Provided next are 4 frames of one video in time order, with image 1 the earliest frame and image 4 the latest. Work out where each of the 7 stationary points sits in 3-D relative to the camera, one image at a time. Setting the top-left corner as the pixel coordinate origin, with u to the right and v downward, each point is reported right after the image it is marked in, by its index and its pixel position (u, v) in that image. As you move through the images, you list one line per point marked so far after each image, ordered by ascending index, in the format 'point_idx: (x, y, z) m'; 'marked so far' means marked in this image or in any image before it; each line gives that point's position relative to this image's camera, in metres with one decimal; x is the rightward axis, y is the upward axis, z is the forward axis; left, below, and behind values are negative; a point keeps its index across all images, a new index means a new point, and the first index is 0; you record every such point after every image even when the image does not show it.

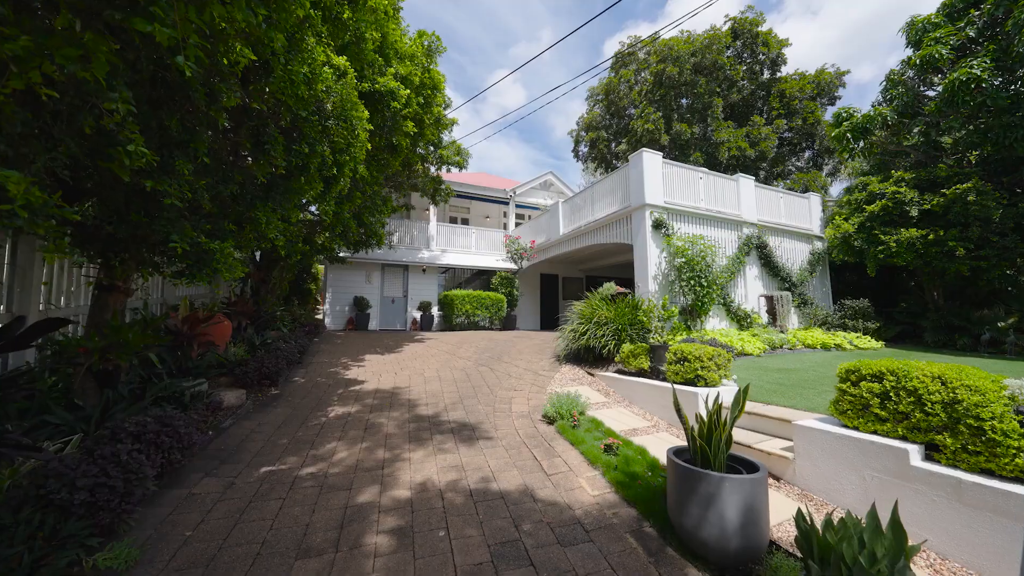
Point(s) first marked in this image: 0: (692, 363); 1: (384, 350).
0: (+2.4, -1.0, +4.5) m
1: (-3.1, -1.5, +8.5) m
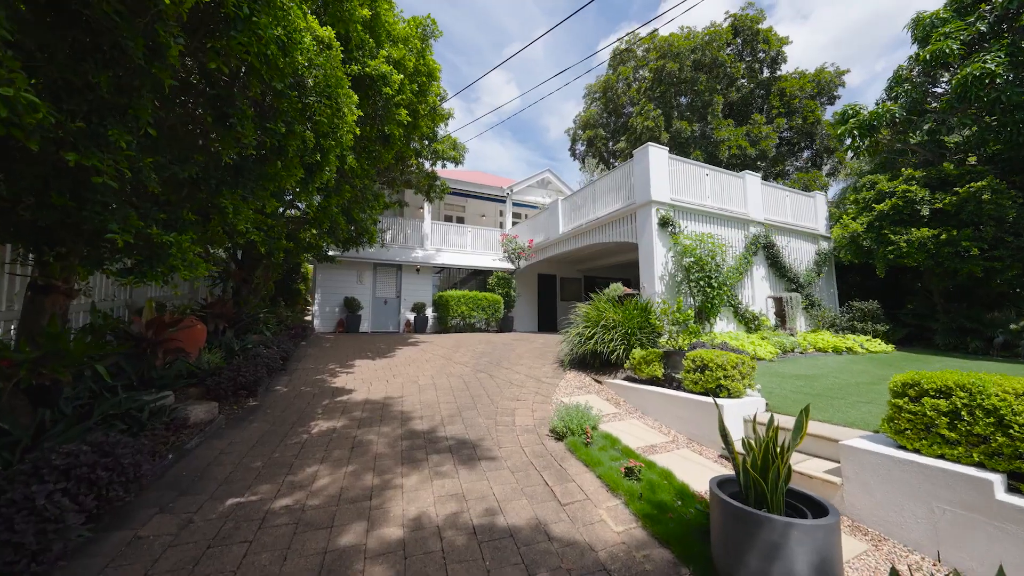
0: (+2.4, -1.0, +4.2) m
1: (-3.1, -1.5, +8.0) m
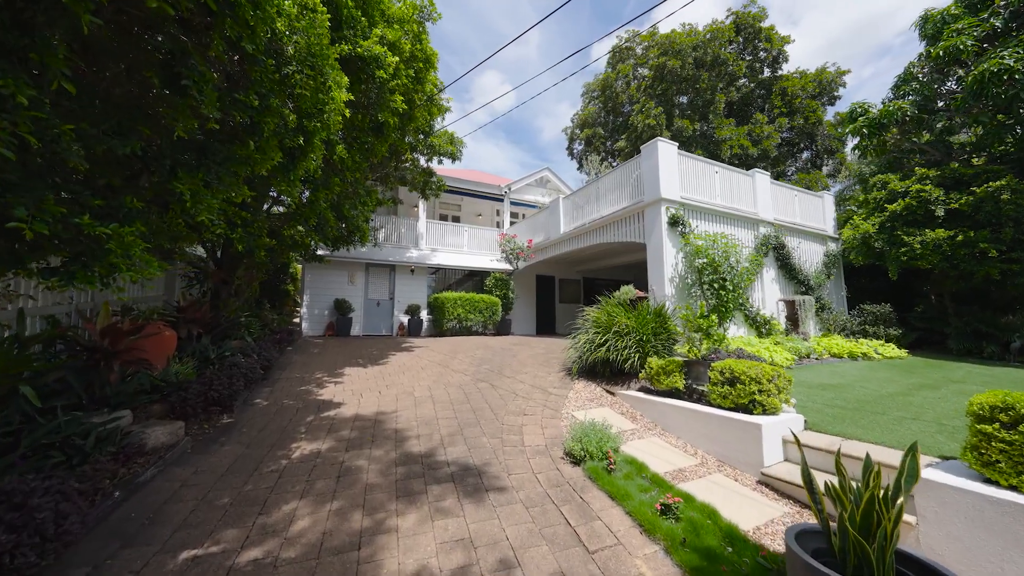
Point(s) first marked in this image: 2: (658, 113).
0: (+2.5, -1.1, +3.7) m
1: (-3.1, -1.6, +7.4) m
2: (+6.3, +7.7, +15.2) m
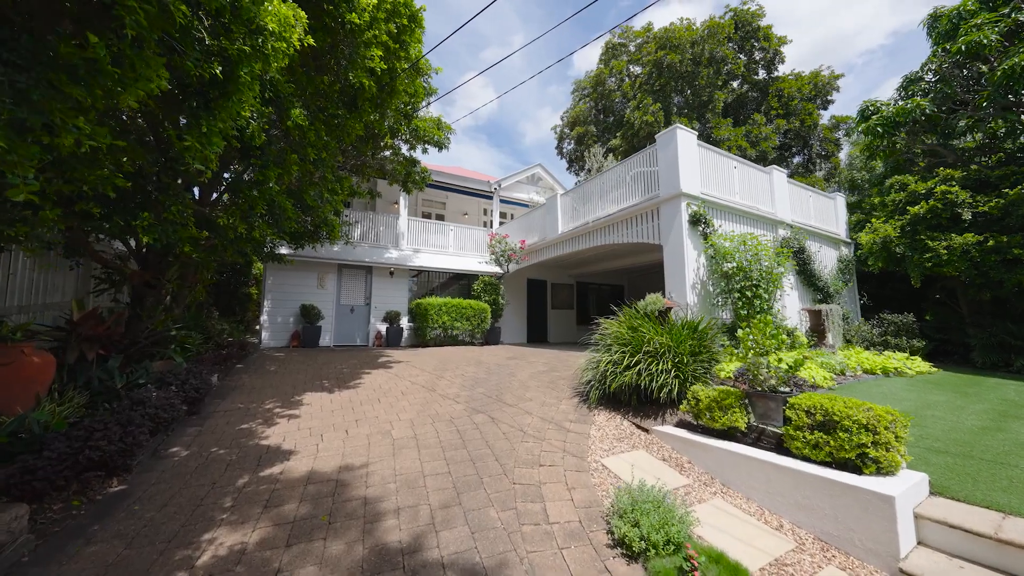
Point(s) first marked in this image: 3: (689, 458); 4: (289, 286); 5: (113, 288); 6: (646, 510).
0: (+2.7, -1.2, +2.7) m
1: (-3.1, -1.7, +6.2) m
2: (+5.9, +7.4, +14.5) m
3: (+1.8, -1.8, +3.6) m
4: (-6.6, 0.0, +10.3) m
5: (-6.1, 0.0, +5.3) m
6: (+0.9, -1.6, +2.5) m
